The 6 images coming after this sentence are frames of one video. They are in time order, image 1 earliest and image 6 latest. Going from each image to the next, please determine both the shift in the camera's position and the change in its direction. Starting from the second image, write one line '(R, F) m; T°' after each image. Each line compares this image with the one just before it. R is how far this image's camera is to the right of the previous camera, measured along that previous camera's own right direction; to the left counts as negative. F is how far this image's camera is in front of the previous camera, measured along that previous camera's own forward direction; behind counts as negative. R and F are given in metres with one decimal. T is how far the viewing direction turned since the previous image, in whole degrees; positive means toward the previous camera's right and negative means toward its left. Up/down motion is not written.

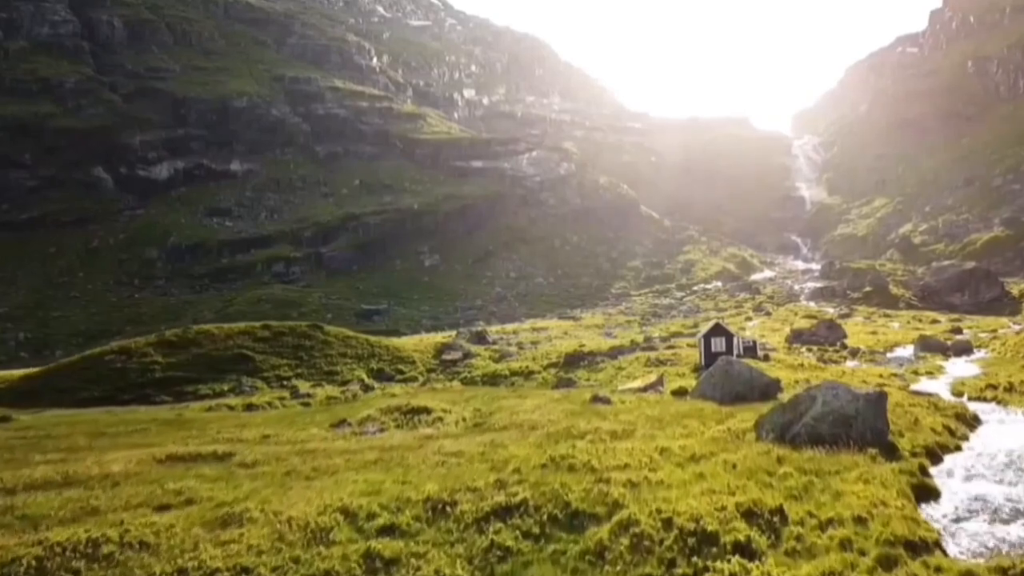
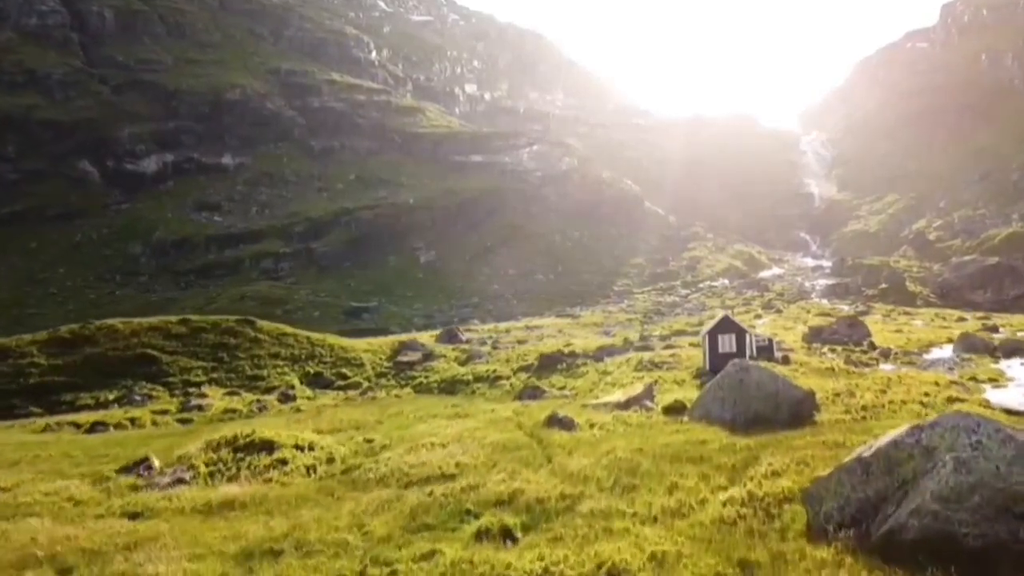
(+2.0, +8.5) m; 0°
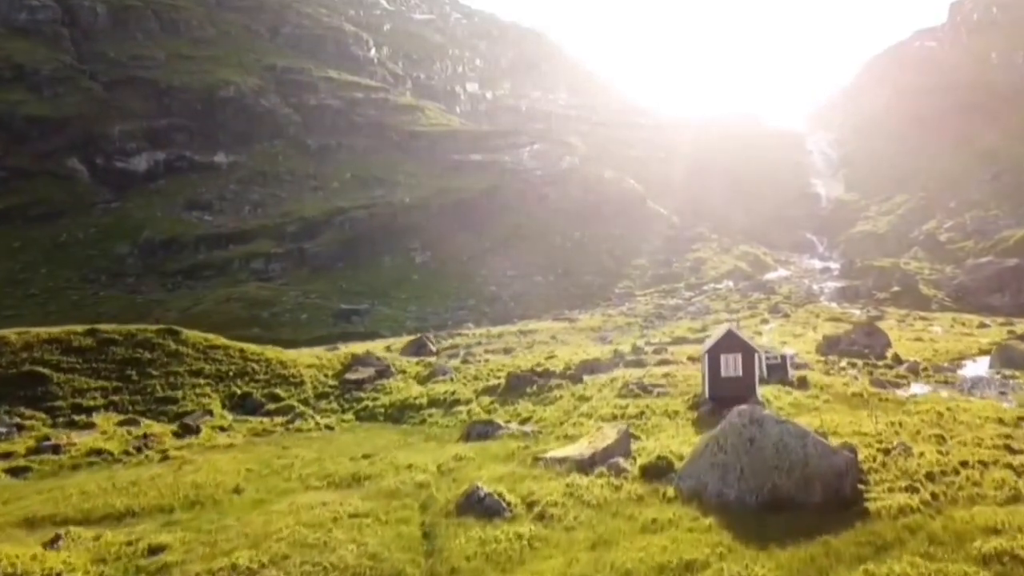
(+1.7, +6.5) m; 0°
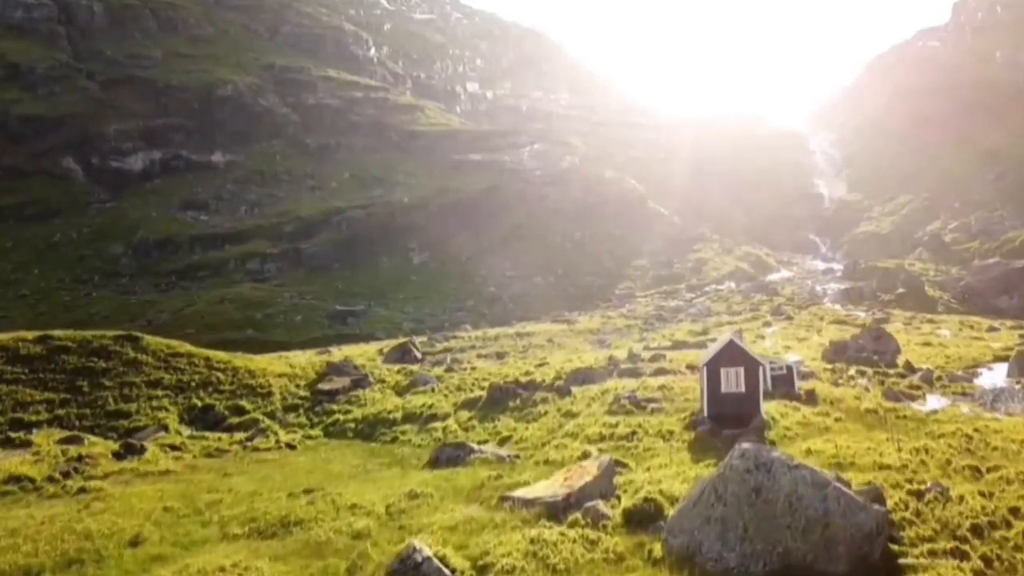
(+0.7, +2.7) m; 0°
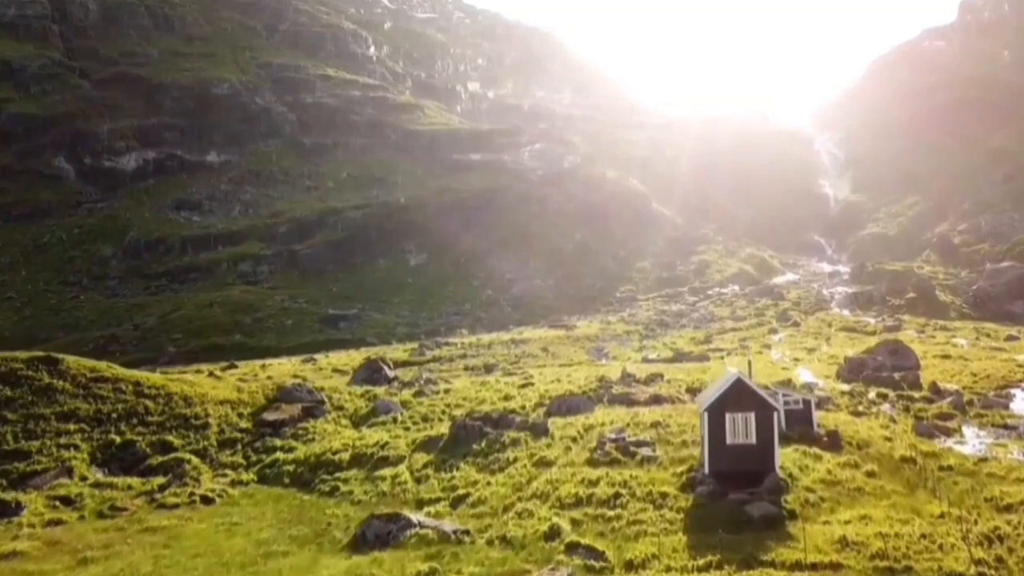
(+1.1, +4.6) m; 0°
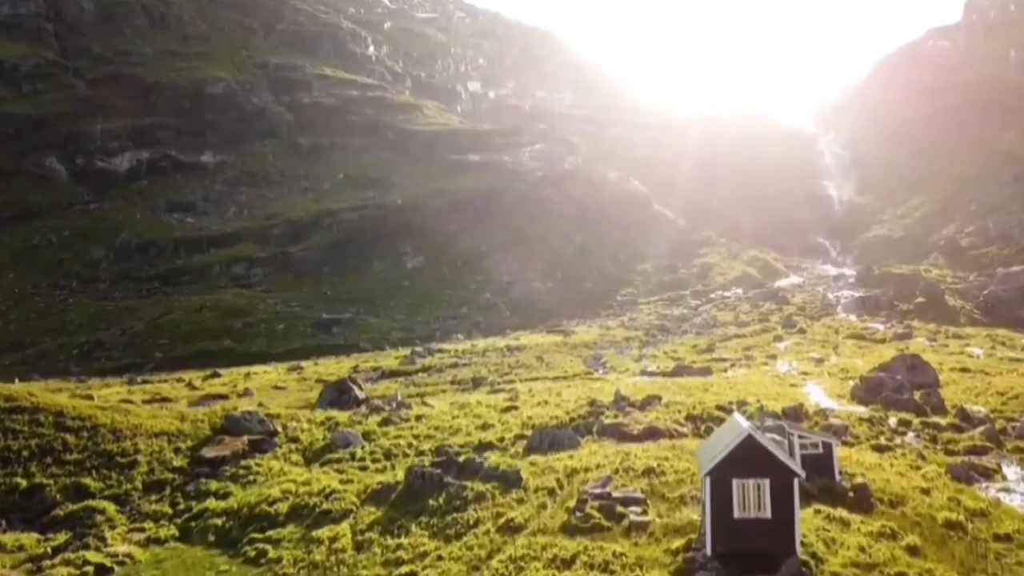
(+0.9, +3.9) m; 0°
